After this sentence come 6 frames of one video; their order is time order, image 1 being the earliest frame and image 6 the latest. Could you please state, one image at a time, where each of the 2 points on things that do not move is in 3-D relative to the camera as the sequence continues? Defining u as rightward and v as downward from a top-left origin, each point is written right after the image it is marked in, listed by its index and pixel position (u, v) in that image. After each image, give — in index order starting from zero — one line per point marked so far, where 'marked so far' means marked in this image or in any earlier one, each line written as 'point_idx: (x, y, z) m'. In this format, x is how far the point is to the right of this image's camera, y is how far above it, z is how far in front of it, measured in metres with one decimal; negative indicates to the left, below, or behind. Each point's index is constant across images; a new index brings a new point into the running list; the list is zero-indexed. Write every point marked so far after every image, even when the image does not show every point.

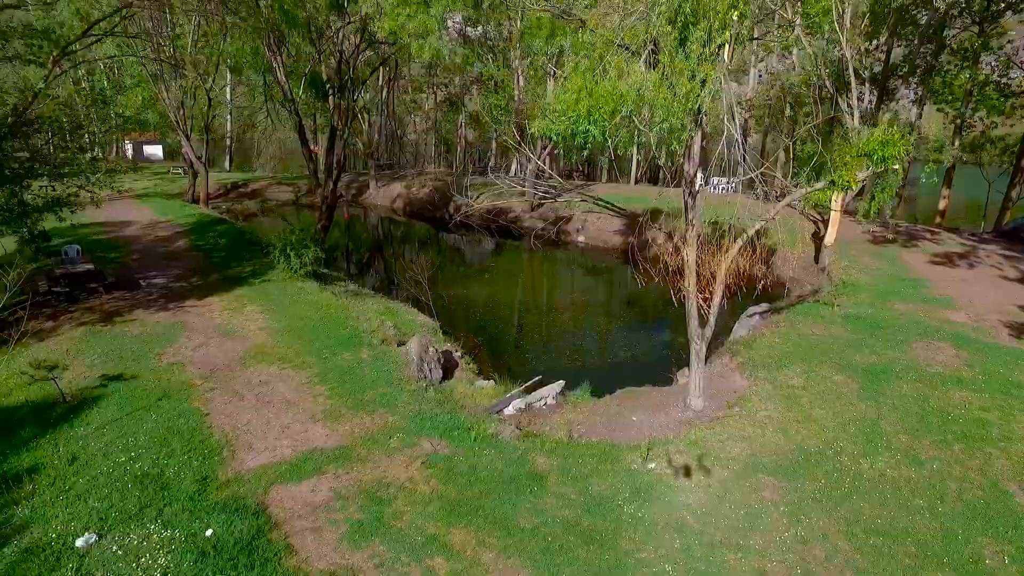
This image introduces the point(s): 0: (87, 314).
0: (-7.8, -0.5, +10.0) m
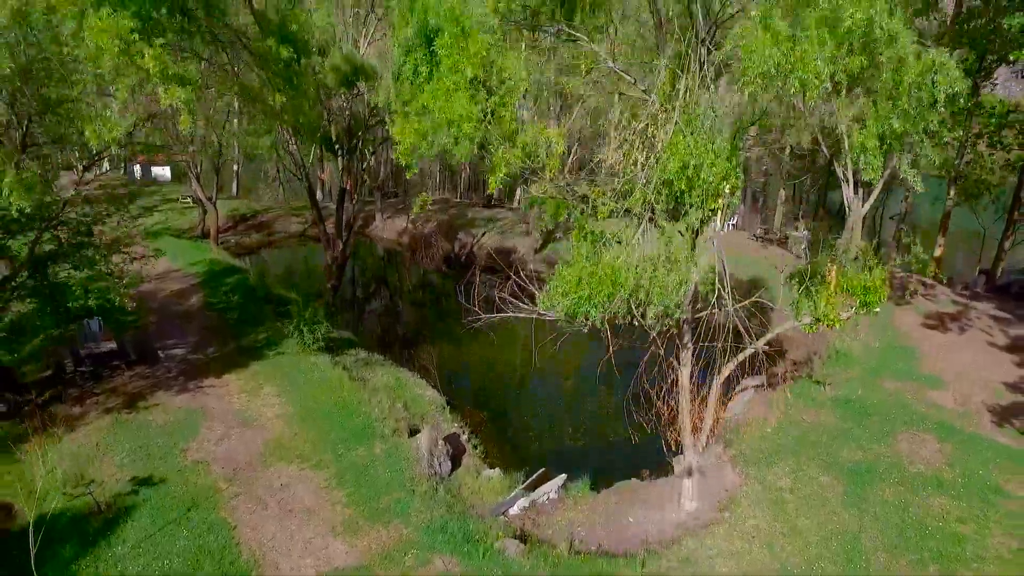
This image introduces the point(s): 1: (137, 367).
0: (-7.7, -2.1, +10.6) m
1: (-8.0, -1.7, +11.7) m
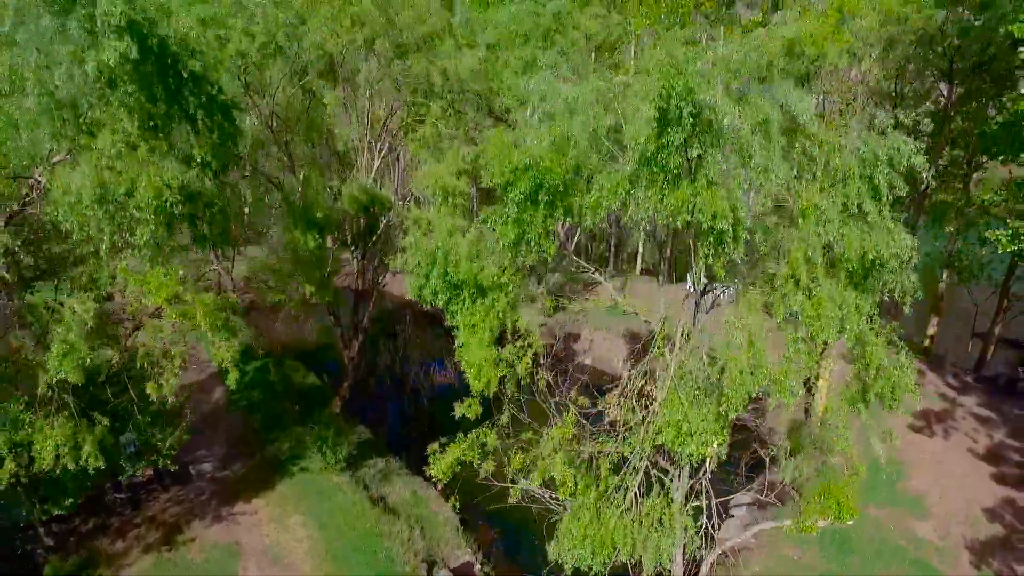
0: (-7.6, -5.1, +11.4) m
1: (-7.8, -4.6, +12.6) m
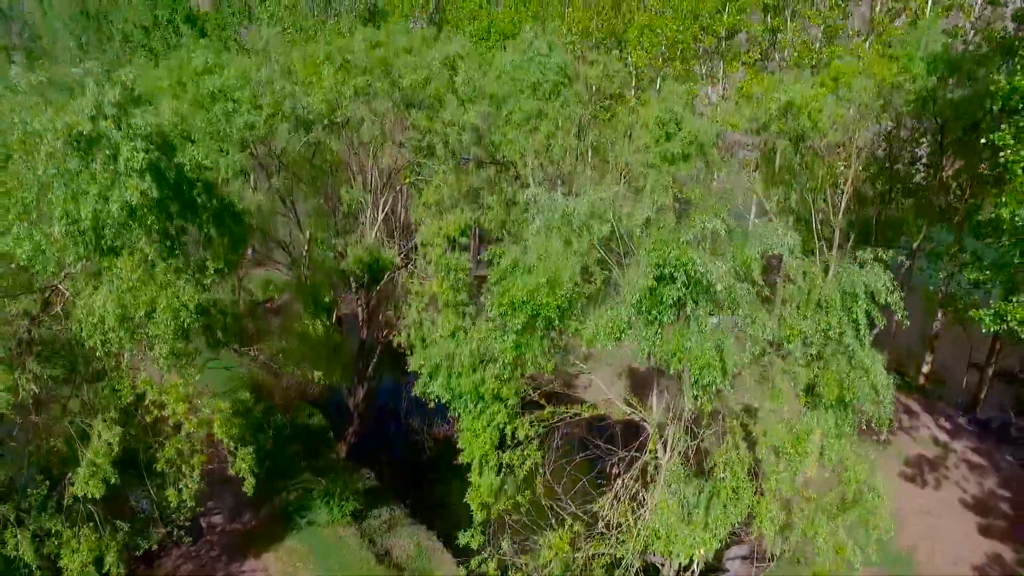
0: (-7.5, -6.6, +11.9) m
1: (-7.8, -6.1, +13.0) m
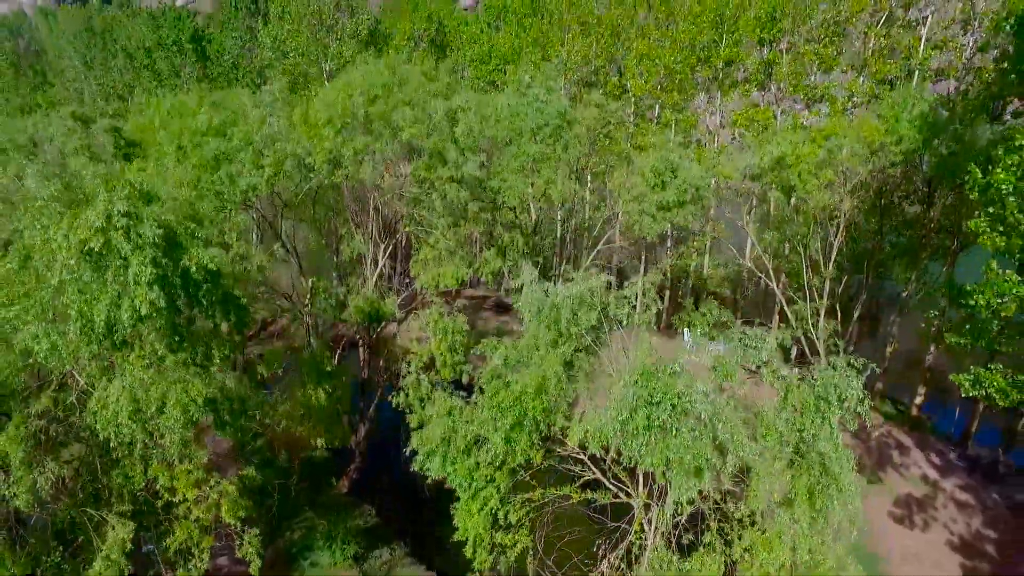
0: (-7.6, -7.9, +12.3) m
1: (-7.9, -7.4, +13.5) m
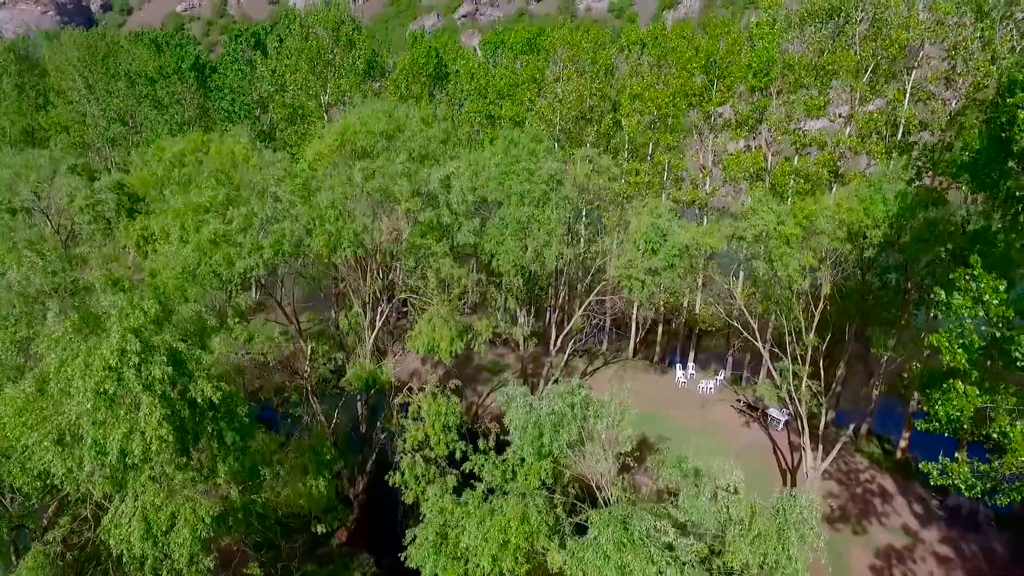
0: (-7.8, -9.7, +12.9) m
1: (-8.1, -9.2, +14.0) m
